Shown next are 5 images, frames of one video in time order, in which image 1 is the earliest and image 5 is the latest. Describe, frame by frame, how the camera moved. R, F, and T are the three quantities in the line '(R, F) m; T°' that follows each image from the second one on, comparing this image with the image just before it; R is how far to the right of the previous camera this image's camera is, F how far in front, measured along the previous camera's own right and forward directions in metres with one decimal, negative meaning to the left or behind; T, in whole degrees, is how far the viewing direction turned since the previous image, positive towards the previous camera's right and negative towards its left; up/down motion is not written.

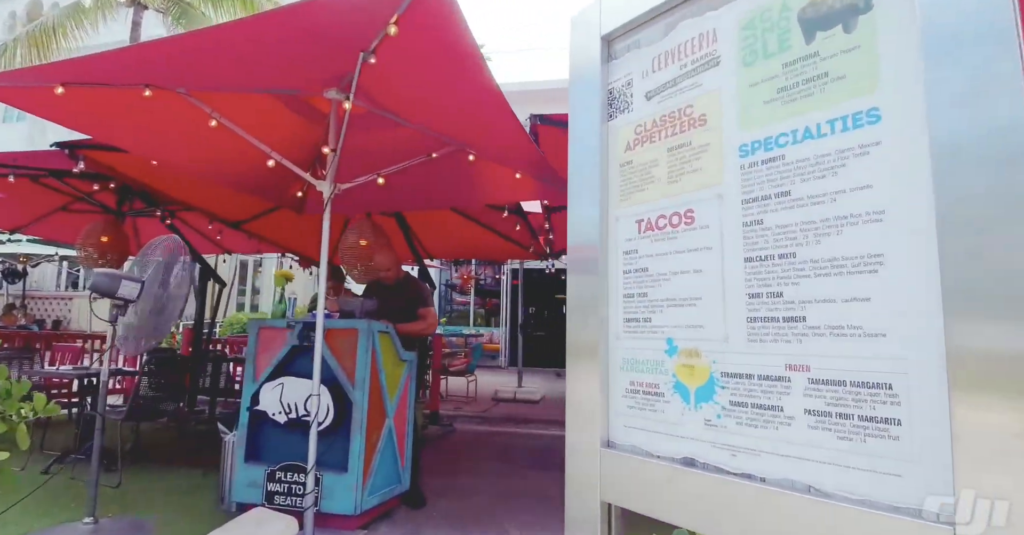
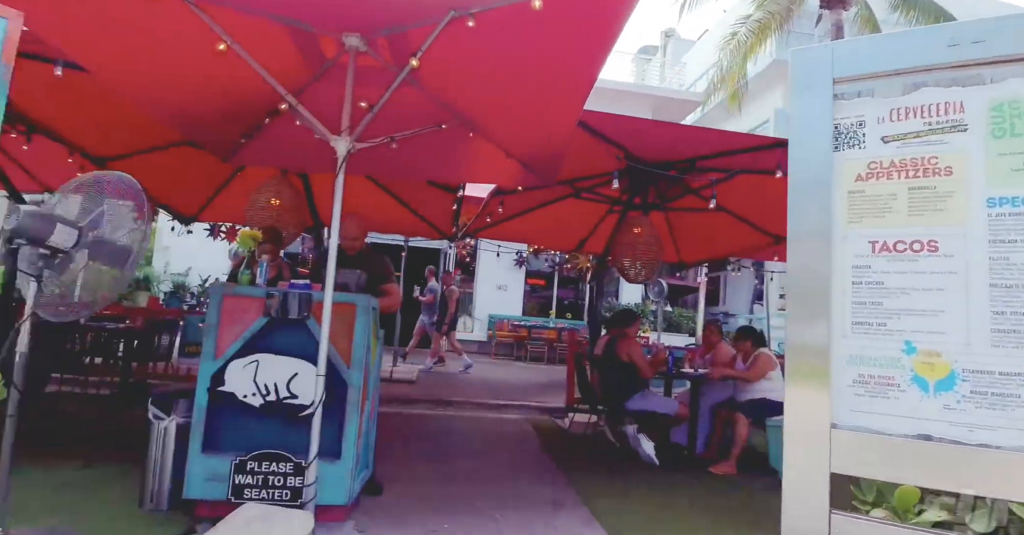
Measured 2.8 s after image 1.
(-1.2, +0.1) m; +19°
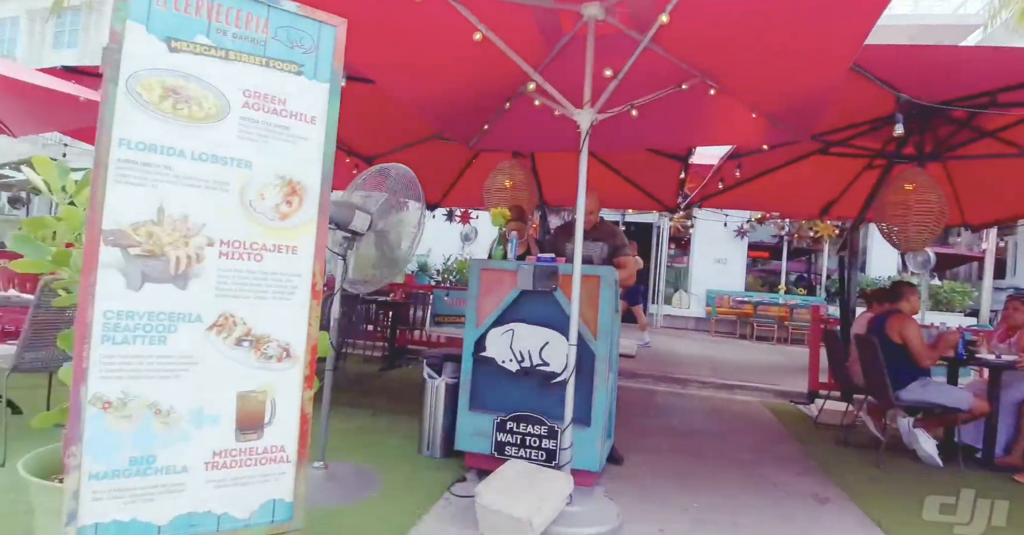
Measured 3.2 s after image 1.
(-0.2, 0.0) m; -21°
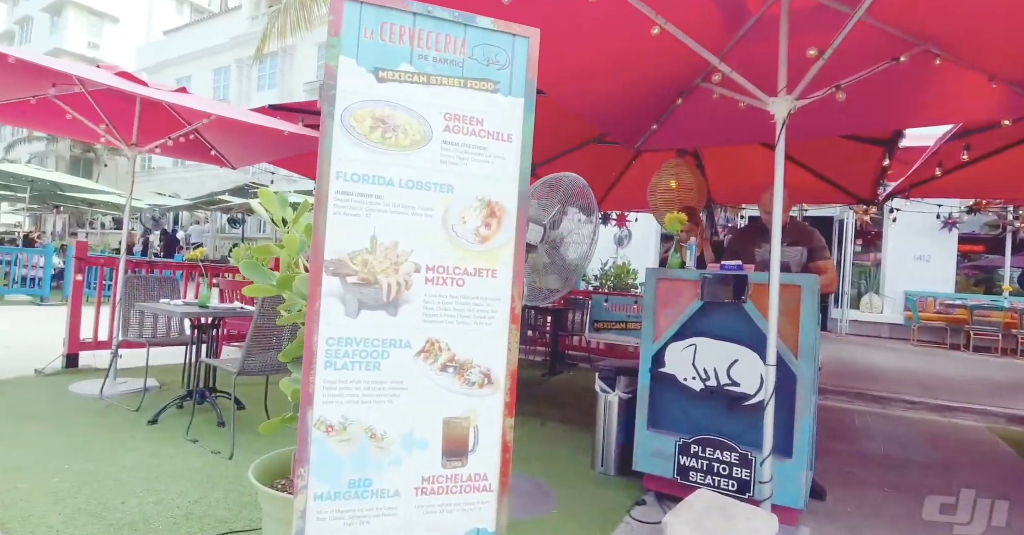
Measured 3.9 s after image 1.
(-0.2, +0.1) m; -15°
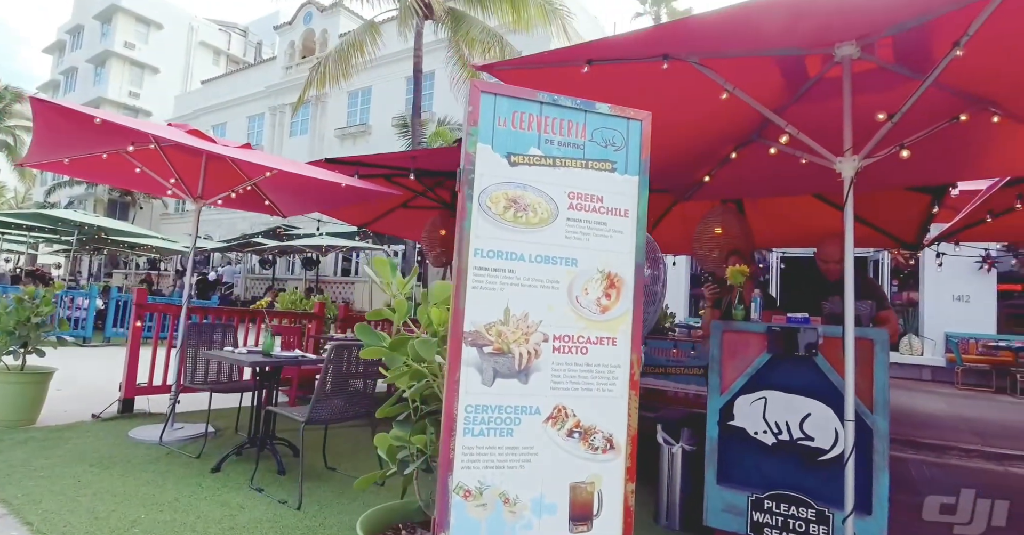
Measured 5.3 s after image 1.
(-0.3, -0.1) m; -2°
